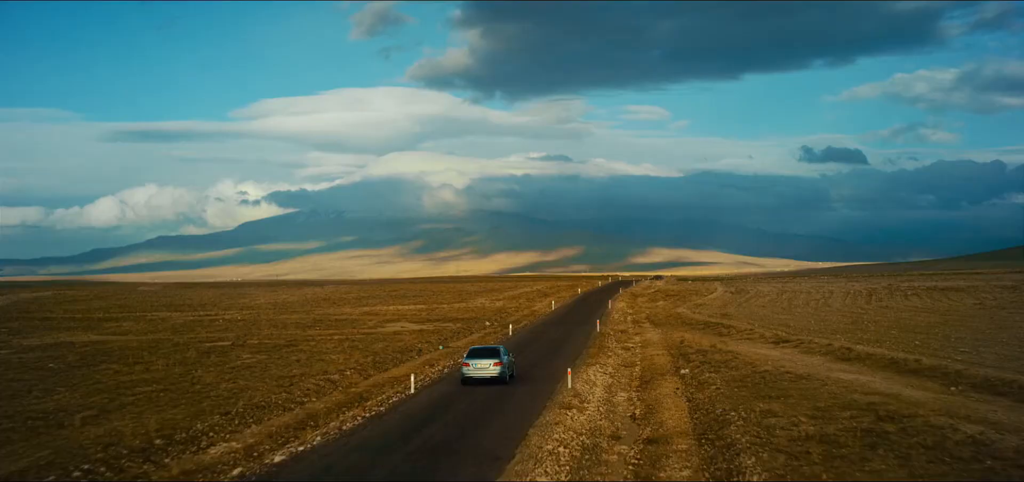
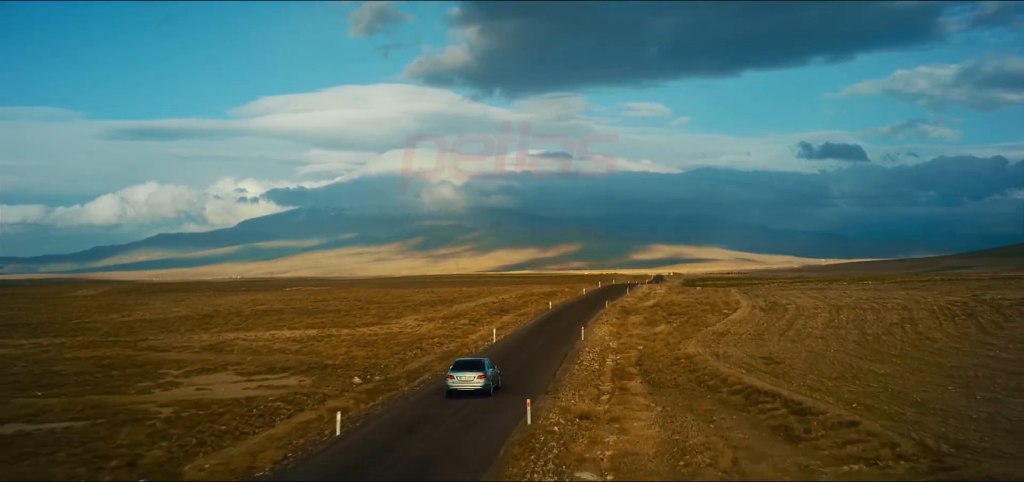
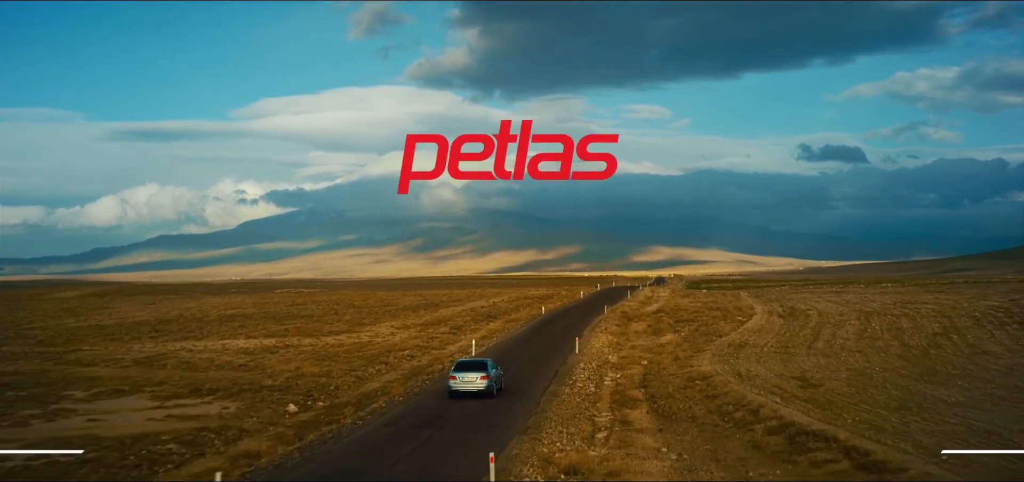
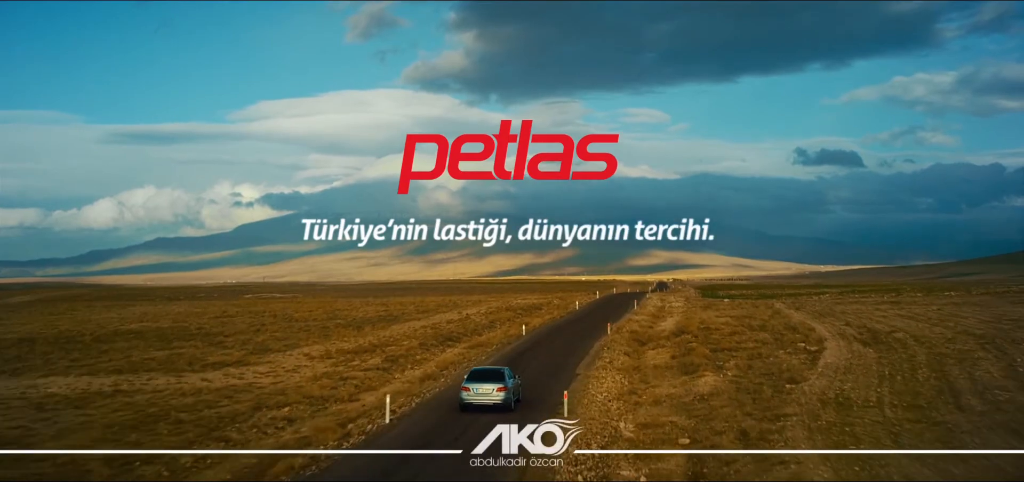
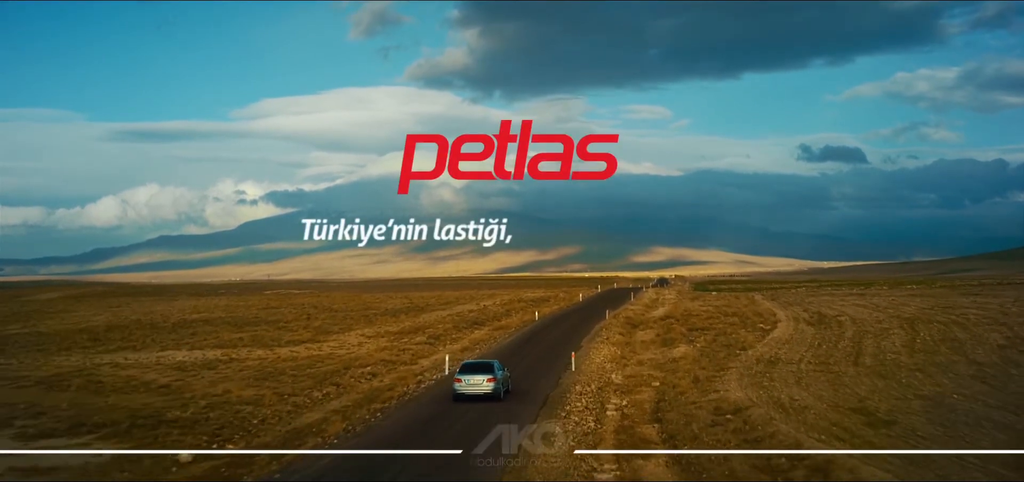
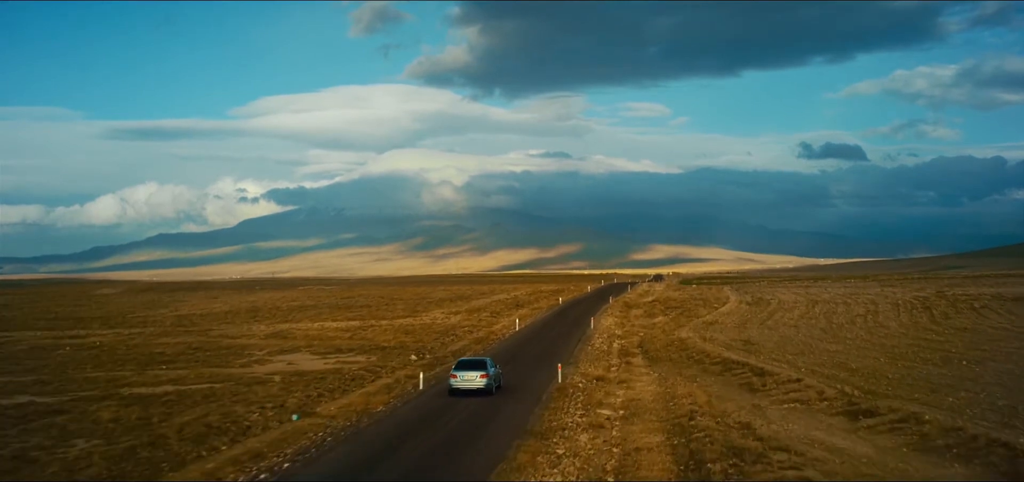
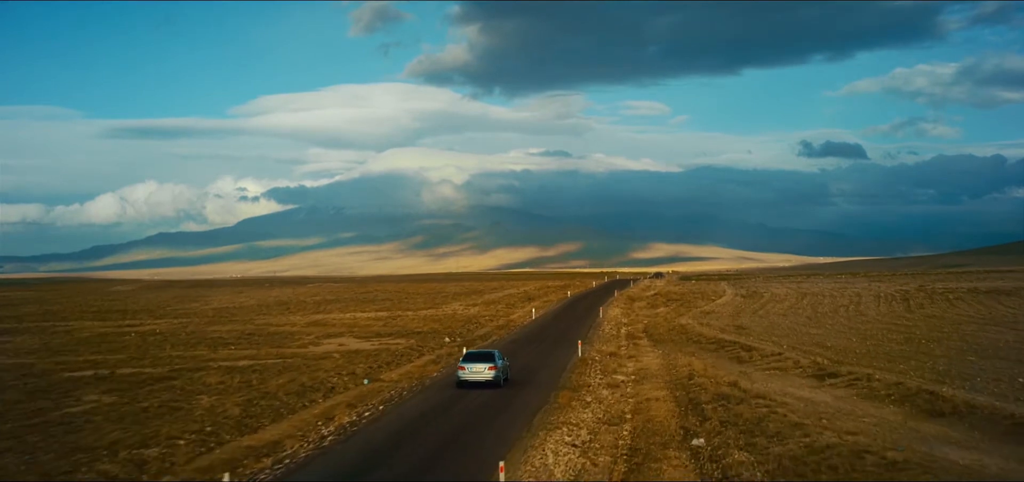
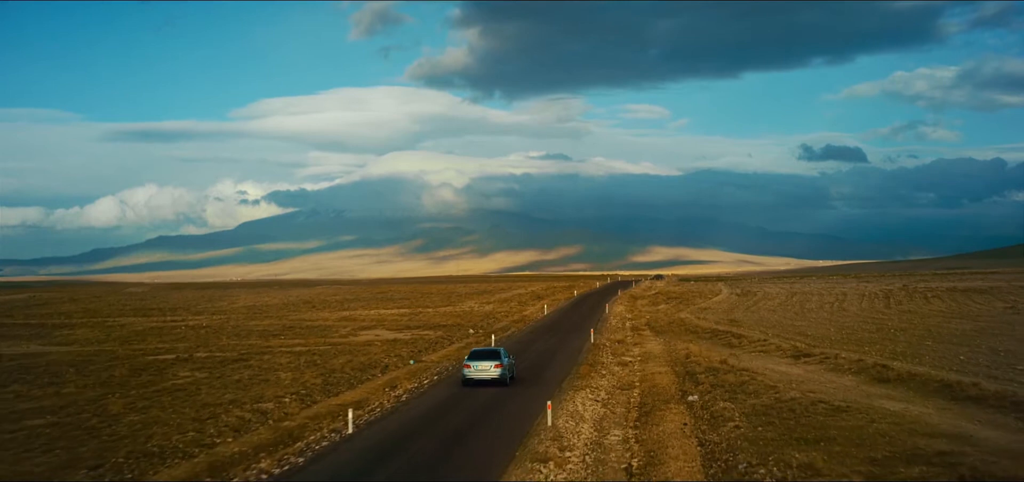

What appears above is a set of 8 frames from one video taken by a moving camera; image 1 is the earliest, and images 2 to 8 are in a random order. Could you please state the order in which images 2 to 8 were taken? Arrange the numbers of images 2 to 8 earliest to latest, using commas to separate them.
8, 7, 6, 2, 3, 5, 4
